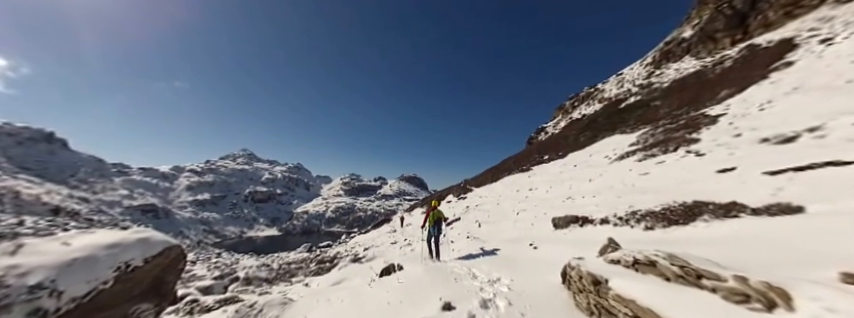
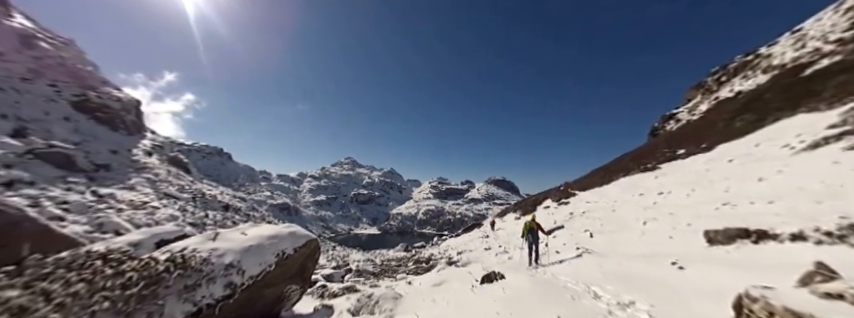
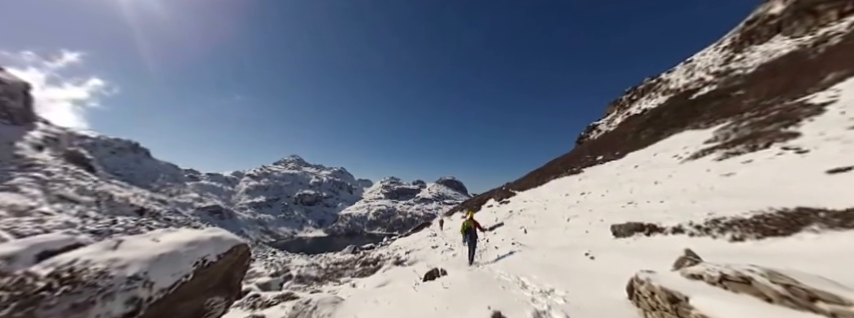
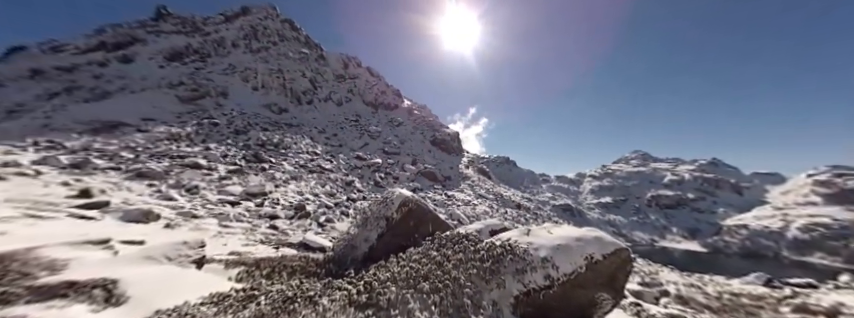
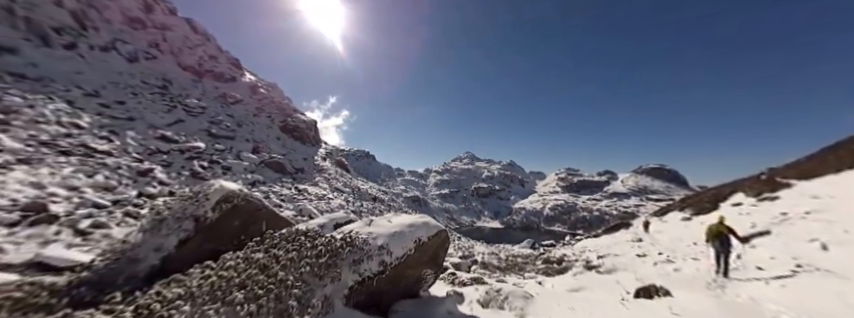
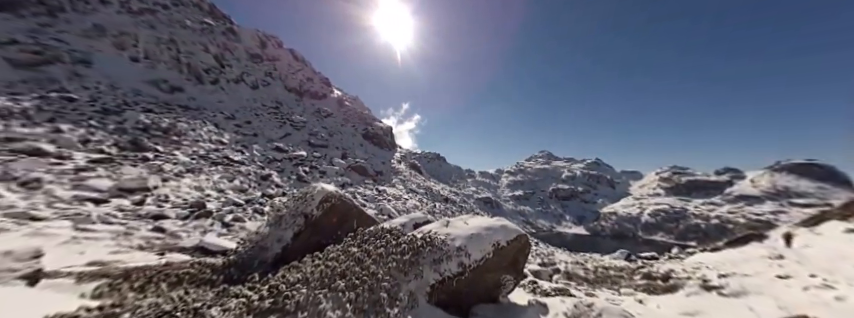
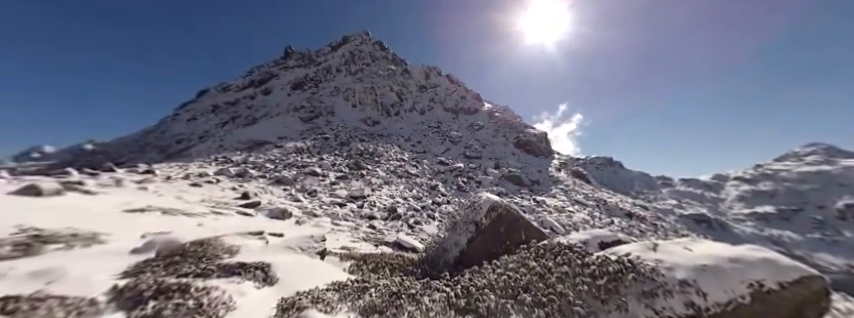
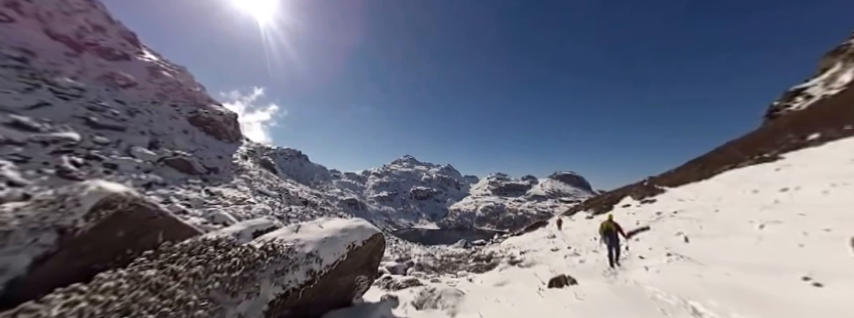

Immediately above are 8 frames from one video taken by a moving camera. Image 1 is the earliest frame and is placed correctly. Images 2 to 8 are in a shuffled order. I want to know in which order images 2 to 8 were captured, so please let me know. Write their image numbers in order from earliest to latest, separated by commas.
3, 2, 8, 5, 6, 4, 7
